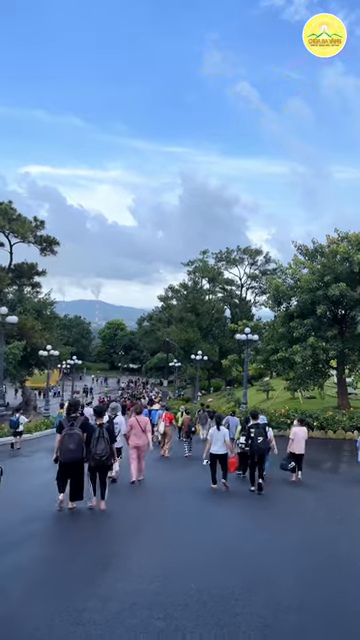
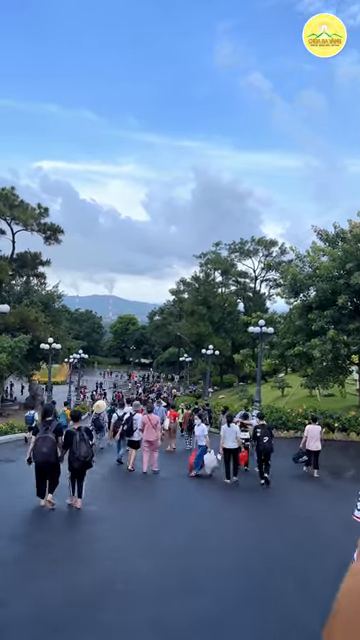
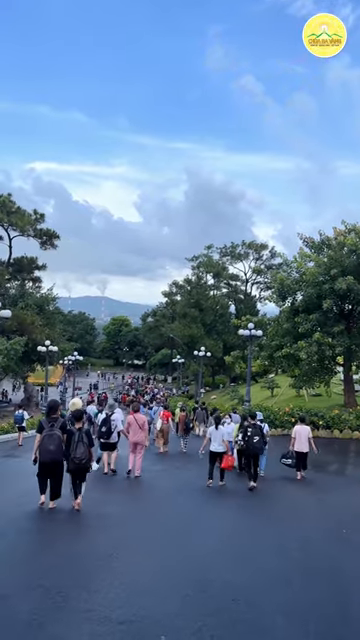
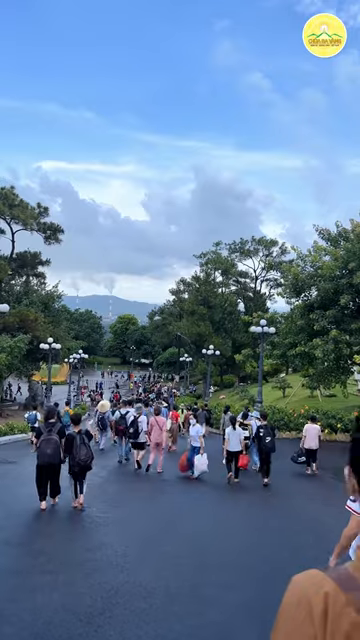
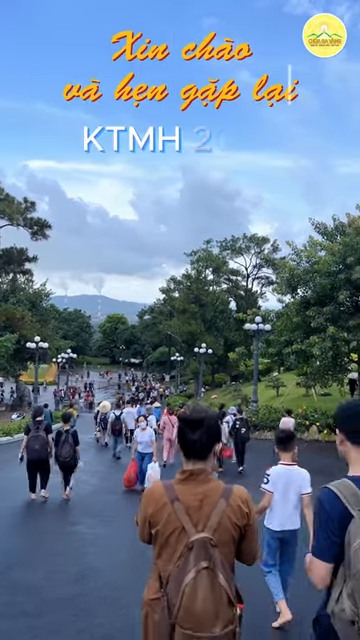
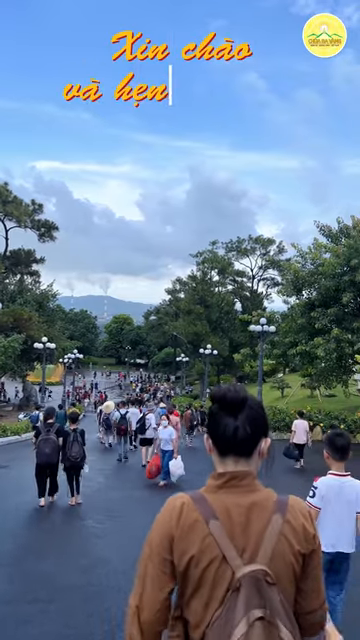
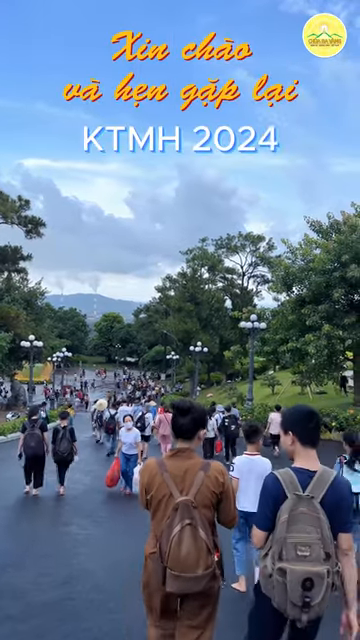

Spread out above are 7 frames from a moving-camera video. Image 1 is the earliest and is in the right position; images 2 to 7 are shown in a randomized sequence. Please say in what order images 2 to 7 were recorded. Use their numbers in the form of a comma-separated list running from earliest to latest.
3, 2, 4, 6, 5, 7
